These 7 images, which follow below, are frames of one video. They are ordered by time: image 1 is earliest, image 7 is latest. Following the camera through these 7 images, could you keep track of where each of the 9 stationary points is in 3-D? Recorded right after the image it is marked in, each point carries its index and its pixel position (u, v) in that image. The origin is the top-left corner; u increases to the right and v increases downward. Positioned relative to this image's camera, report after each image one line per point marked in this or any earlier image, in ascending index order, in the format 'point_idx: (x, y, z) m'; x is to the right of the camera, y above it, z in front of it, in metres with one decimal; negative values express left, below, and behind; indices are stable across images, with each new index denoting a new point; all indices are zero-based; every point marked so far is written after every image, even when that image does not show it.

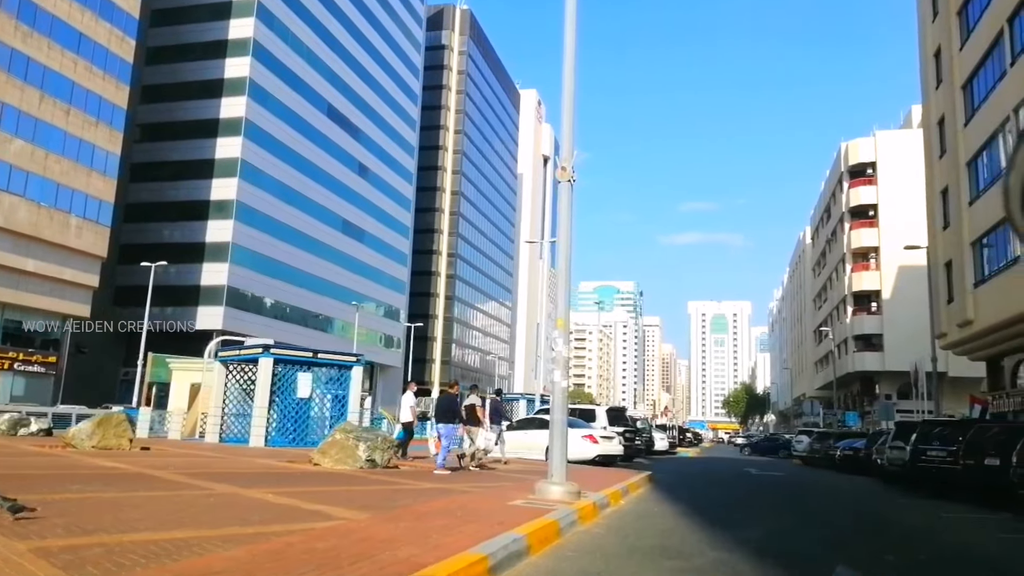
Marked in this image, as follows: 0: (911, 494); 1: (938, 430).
0: (+7.5, -3.9, +15.6) m
1: (+7.9, -2.6, +15.3) m
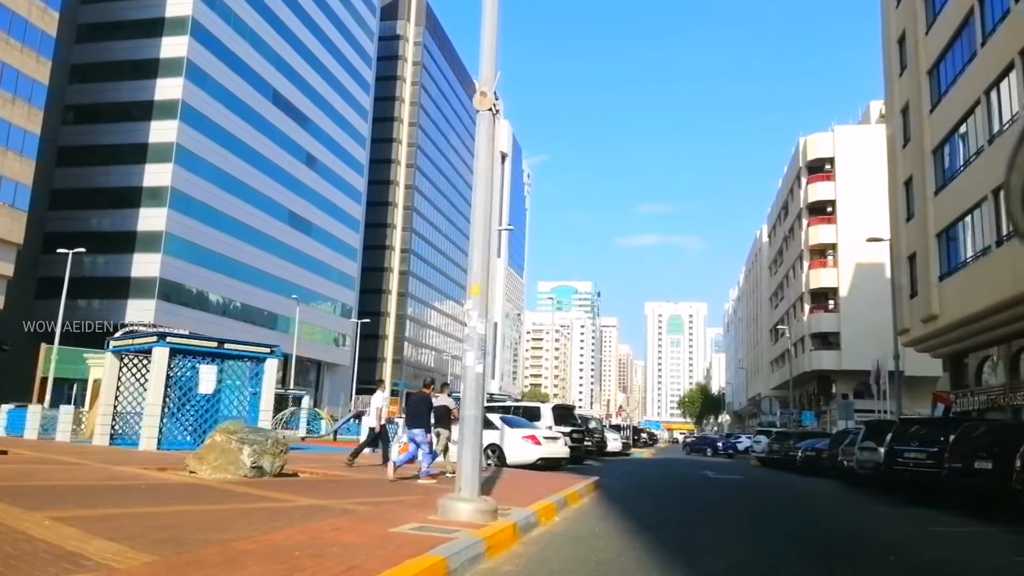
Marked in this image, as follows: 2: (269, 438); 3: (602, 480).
0: (+6.3, -3.6, +14.0) m
1: (+6.7, -2.4, +13.8) m
2: (-3.1, -1.9, +10.4) m
3: (+1.6, -3.5, +15.0) m
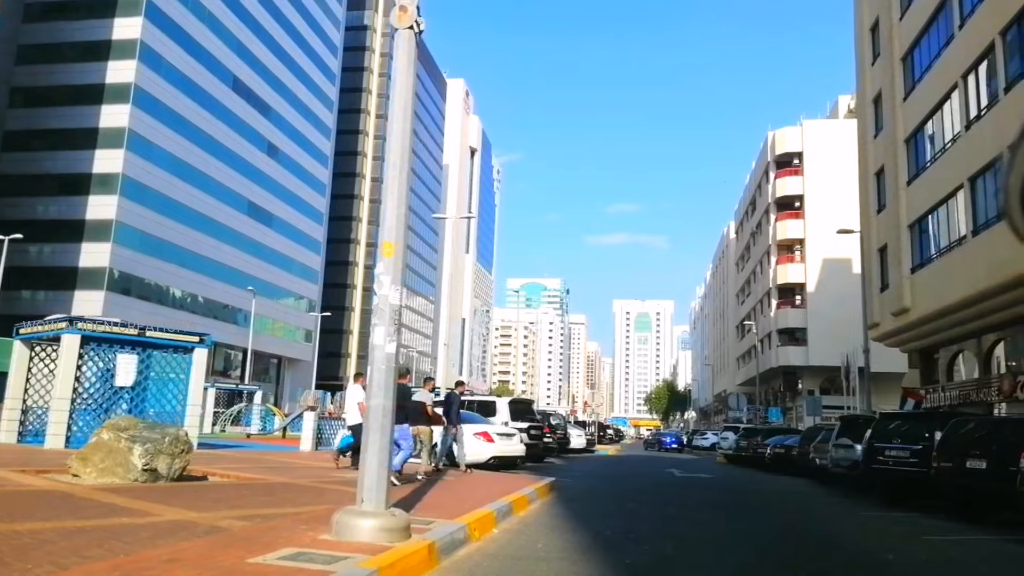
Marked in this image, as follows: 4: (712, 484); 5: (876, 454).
0: (+5.5, -3.4, +13.0) m
1: (+5.9, -2.1, +12.8) m
2: (-3.8, -1.6, +9.1) m
3: (+0.8, -3.2, +13.8) m
4: (+4.7, -4.6, +19.4) m
5: (+5.6, -2.6, +12.8) m
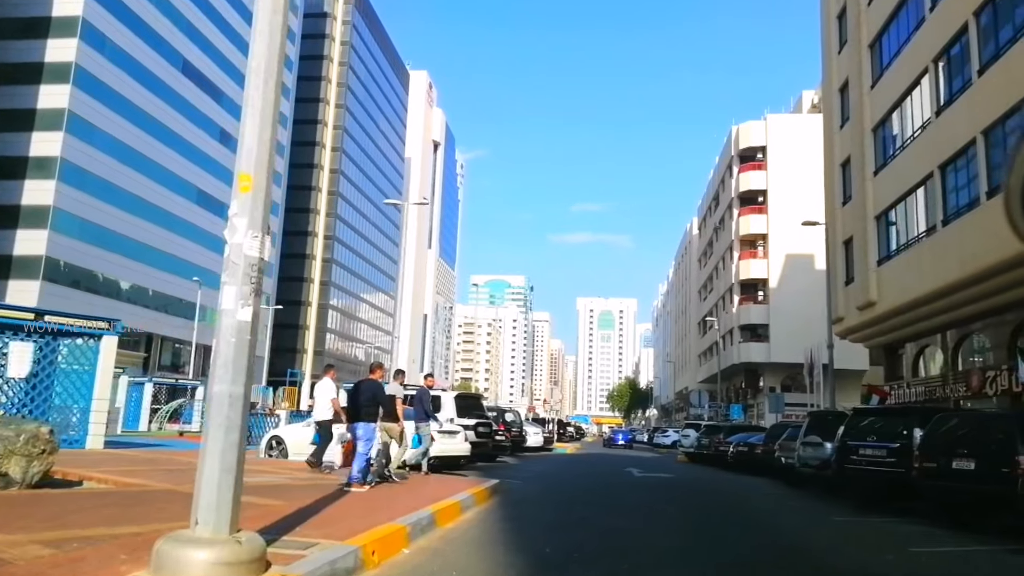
0: (+4.7, -3.2, +12.0) m
1: (+5.1, -1.9, +11.8) m
2: (-4.4, -1.4, +7.6) m
3: (-0.1, -3.0, +12.6) m
4: (+3.5, -4.4, +18.3) m
5: (+4.8, -2.4, +11.8) m
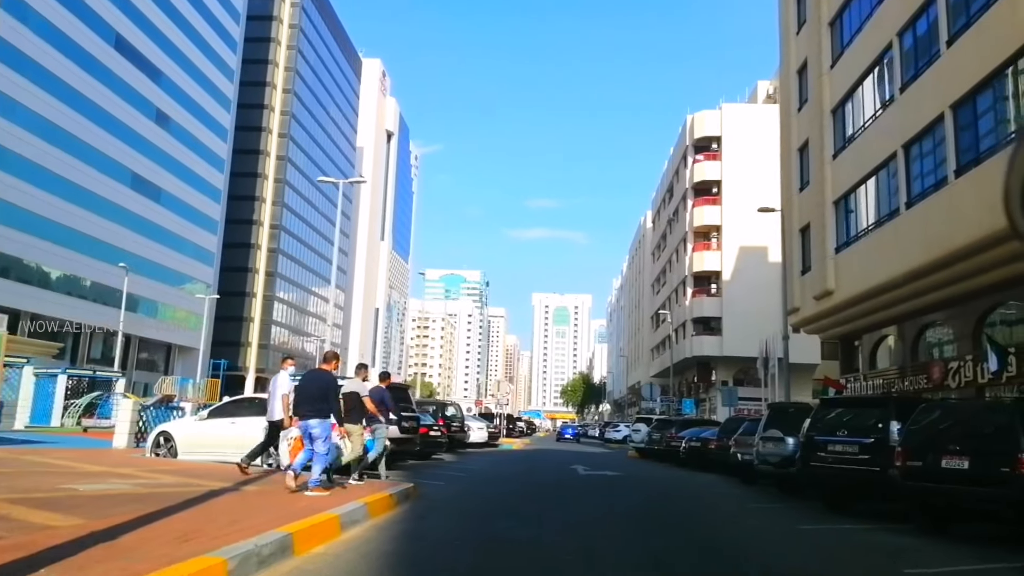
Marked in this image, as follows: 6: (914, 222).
0: (+3.7, -2.9, +10.7) m
1: (+4.1, -1.6, +10.5) m
2: (-5.2, -1.0, +5.8) m
3: (-1.1, -2.6, +11.0) m
4: (+2.2, -4.0, +16.9) m
5: (+3.8, -2.0, +10.4) m
6: (+9.4, +1.5, +19.2) m
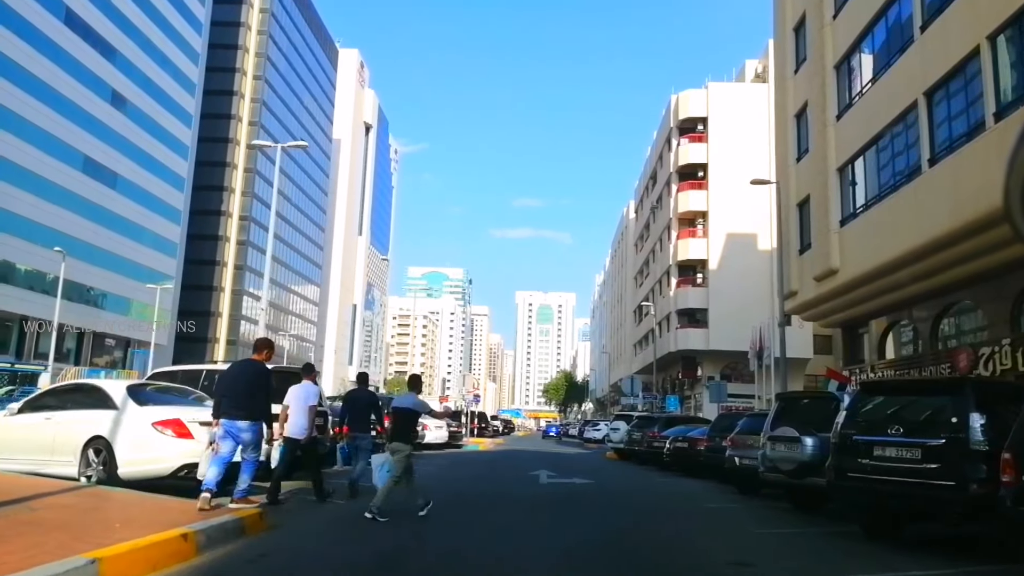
0: (+2.9, -2.3, +7.6) m
1: (+3.4, -1.1, +7.4) m
2: (-5.8, -0.4, +2.6) m
3: (-1.9, -2.1, +7.9) m
4: (+1.3, -3.4, +13.8) m
5: (+3.1, -1.5, +7.4) m
6: (+8.4, +2.1, +16.3) m
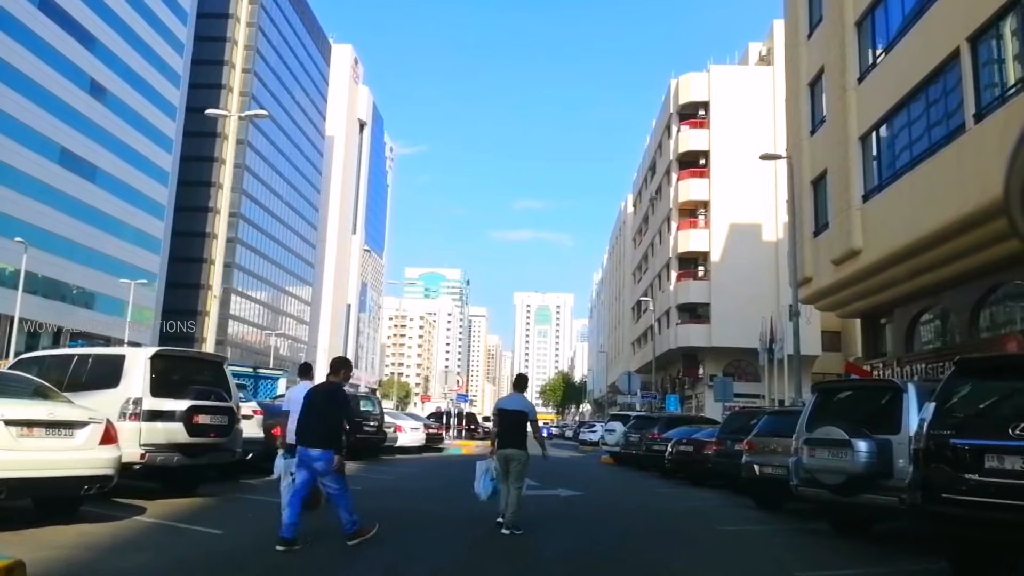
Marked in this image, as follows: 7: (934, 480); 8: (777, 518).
0: (+2.5, -1.9, +5.3) m
1: (+3.0, -0.6, +5.1) m
2: (-6.2, 0.0, +0.2) m
3: (-2.3, -1.7, +5.5) m
4: (+0.9, -3.0, +11.4) m
5: (+2.7, -1.1, +5.0) m
6: (+8.0, +2.5, +14.0) m
7: (+2.6, -1.2, +5.2) m
8: (+3.1, -2.6, +9.6) m
